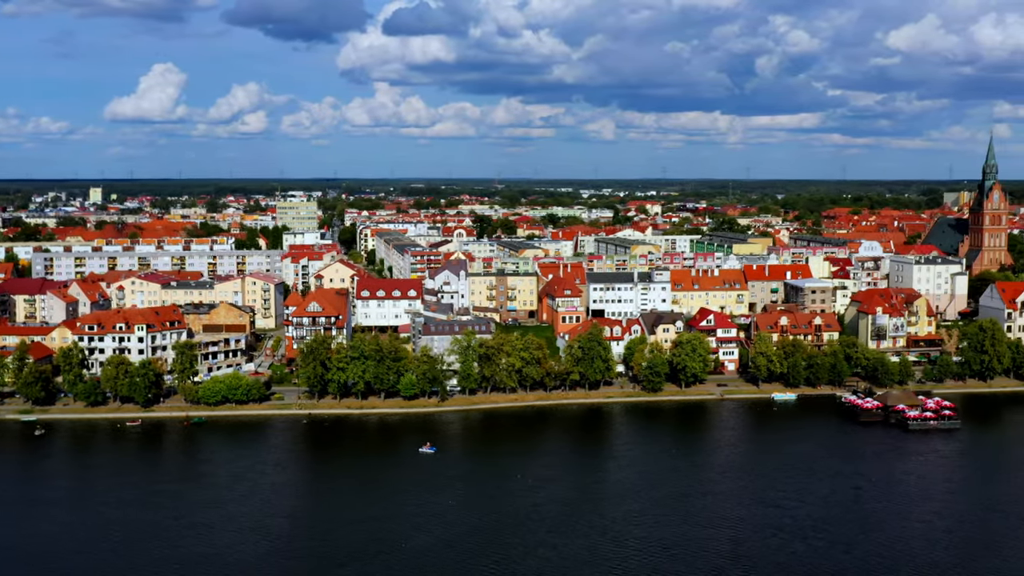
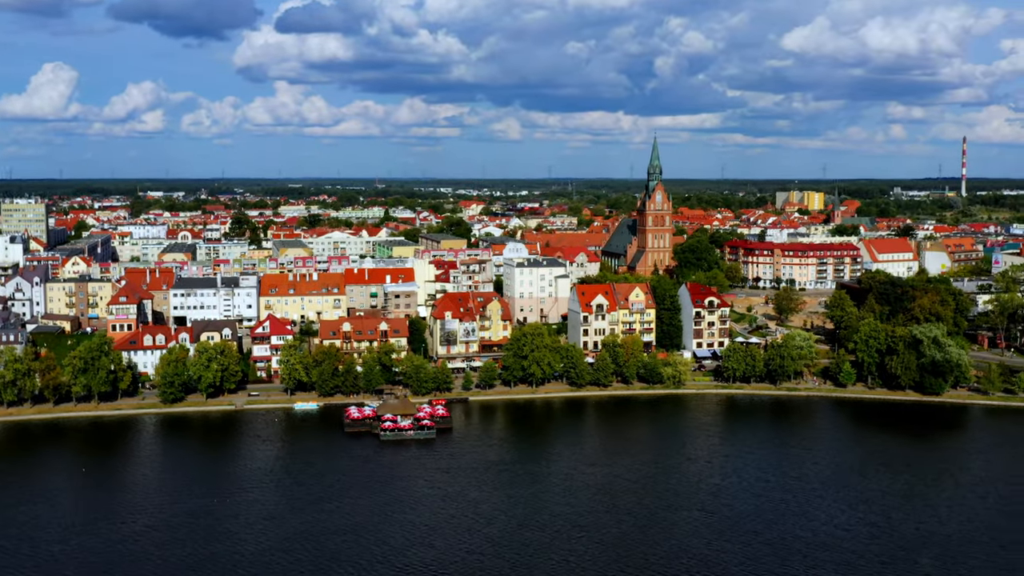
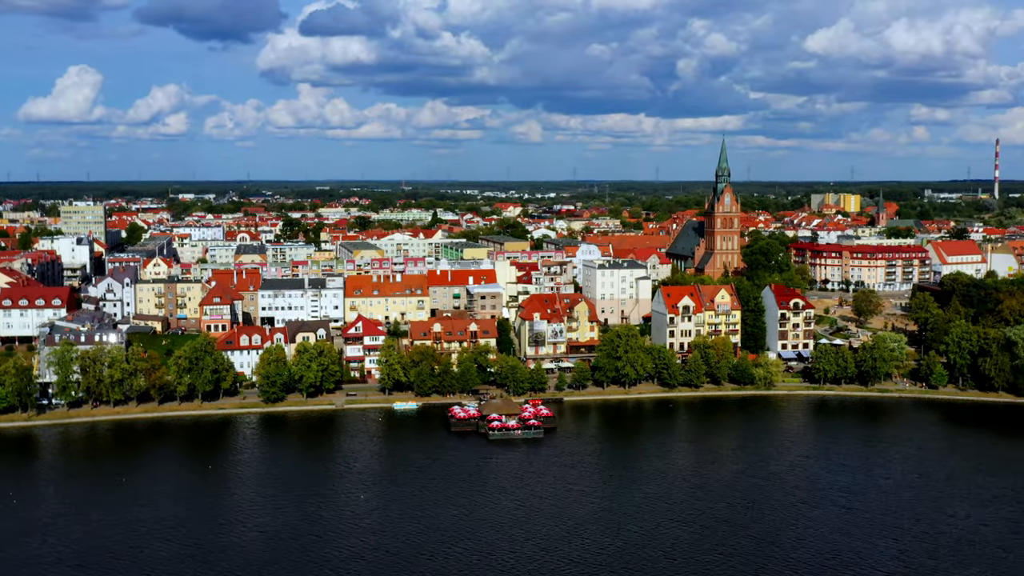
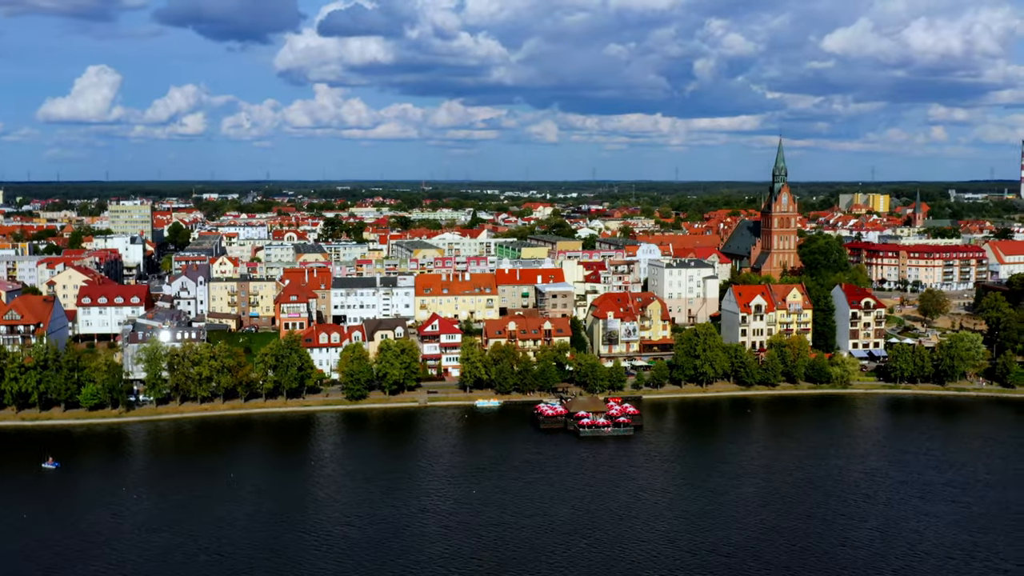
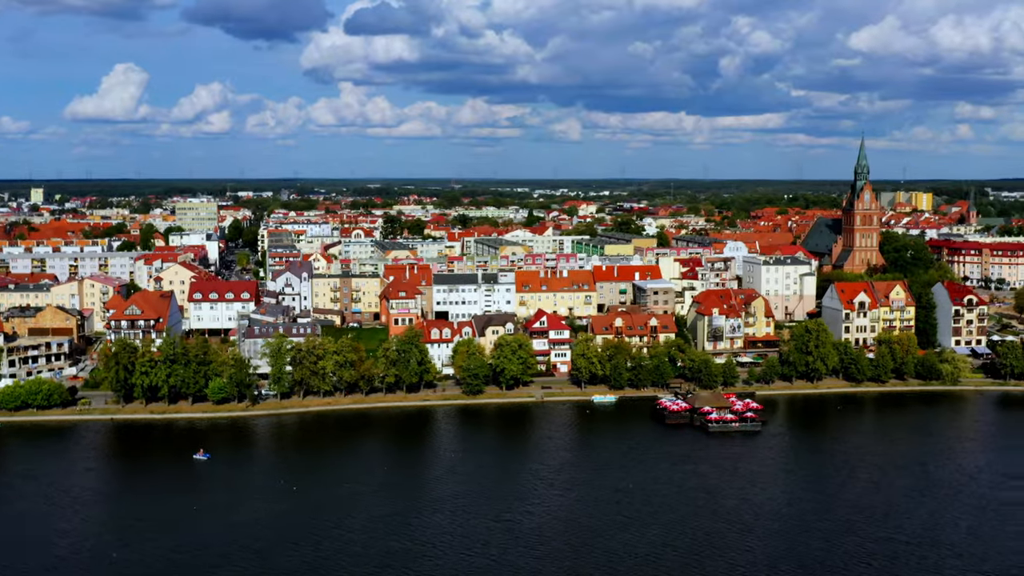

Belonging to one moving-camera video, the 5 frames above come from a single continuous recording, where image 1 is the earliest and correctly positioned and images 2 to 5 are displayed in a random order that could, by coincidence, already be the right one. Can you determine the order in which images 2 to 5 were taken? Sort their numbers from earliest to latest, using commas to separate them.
5, 4, 3, 2
